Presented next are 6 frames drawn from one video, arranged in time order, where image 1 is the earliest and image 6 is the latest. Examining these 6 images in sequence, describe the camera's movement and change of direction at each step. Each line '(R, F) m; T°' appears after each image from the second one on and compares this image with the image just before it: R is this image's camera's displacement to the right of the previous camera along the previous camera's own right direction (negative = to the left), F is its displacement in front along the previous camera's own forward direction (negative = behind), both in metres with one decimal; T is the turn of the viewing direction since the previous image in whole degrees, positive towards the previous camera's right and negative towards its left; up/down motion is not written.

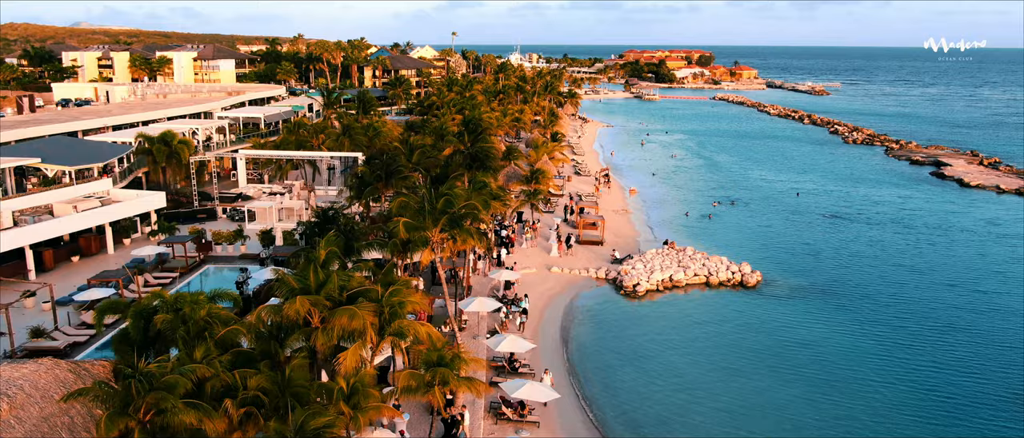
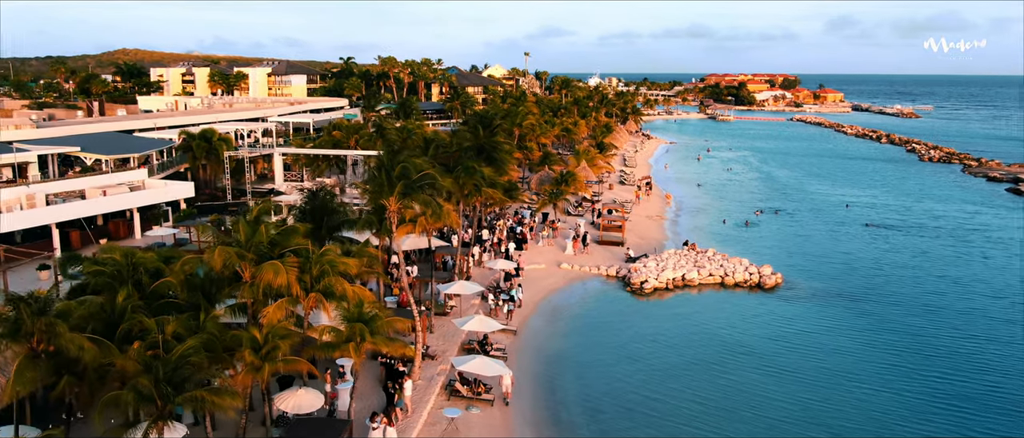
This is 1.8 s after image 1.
(+3.6, +0.8) m; -7°
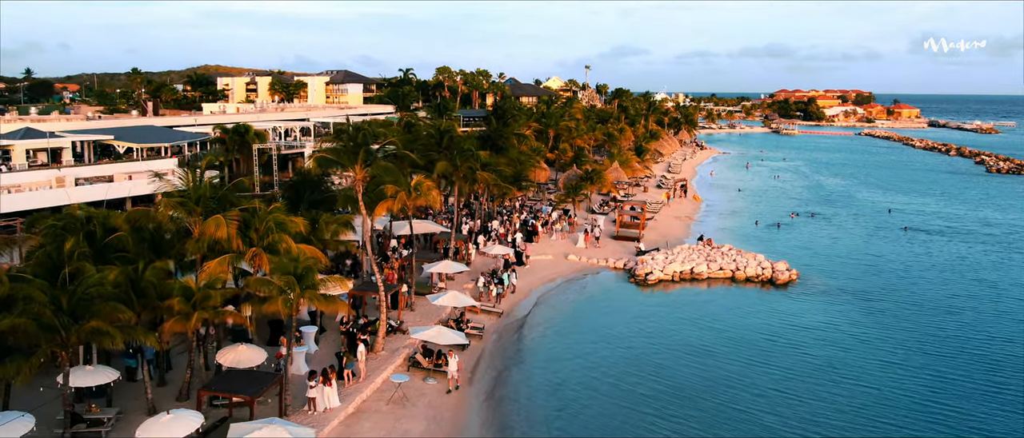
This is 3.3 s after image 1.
(+2.9, +0.5) m; -5°
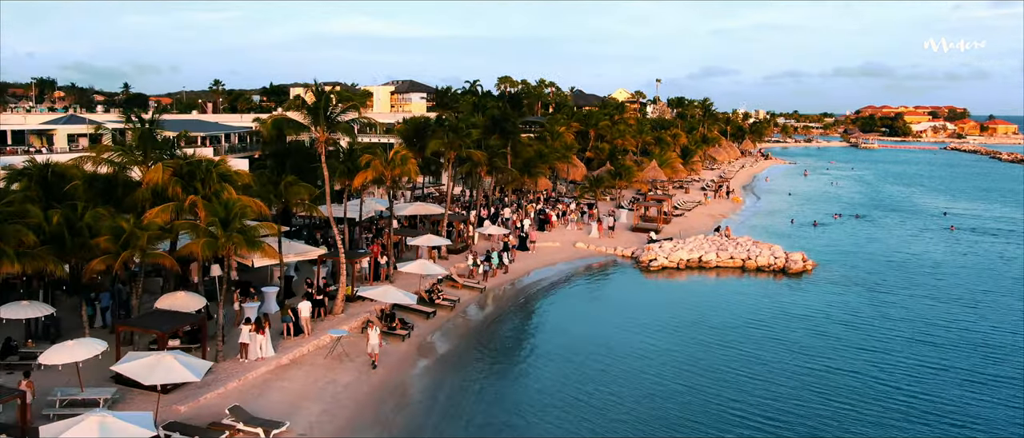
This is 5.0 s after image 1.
(+3.4, +0.6) m; -6°
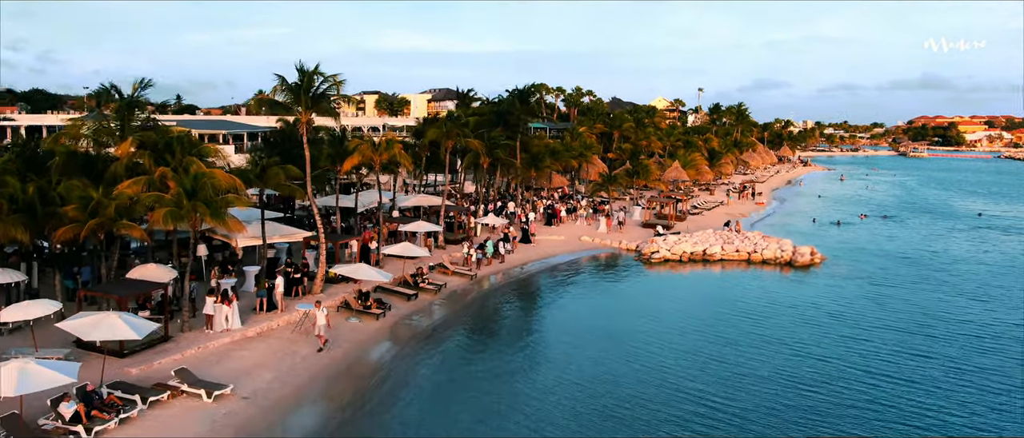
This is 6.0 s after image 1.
(+1.9, +0.3) m; -4°
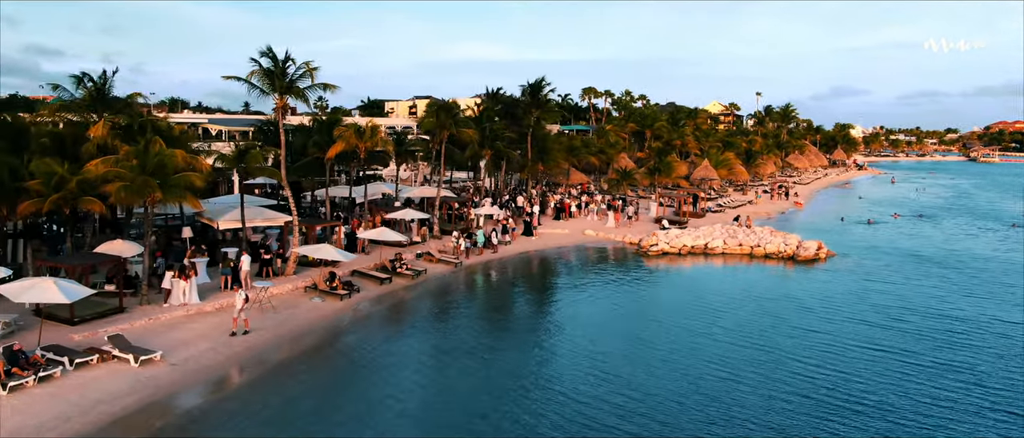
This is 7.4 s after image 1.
(+2.7, +0.2) m; -5°
